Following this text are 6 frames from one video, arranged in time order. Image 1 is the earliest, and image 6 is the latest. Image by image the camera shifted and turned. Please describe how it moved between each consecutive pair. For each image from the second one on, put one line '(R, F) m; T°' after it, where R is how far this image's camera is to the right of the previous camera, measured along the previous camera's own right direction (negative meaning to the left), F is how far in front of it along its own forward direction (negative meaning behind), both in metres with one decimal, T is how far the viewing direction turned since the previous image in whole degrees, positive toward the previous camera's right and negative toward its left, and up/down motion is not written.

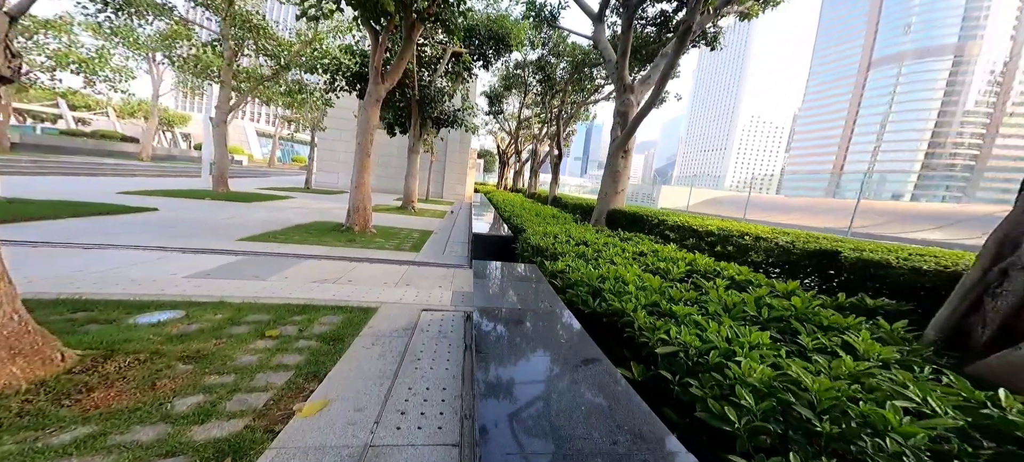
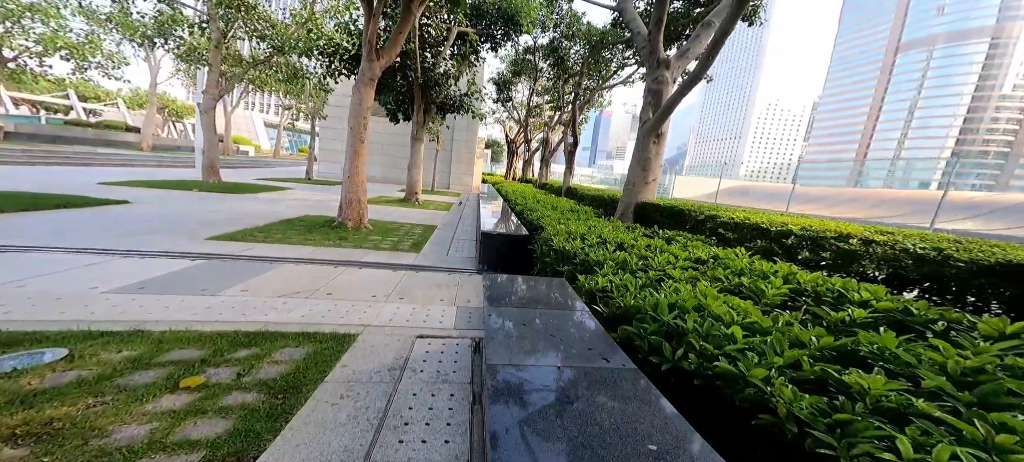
(-0.1, +1.0) m; -1°
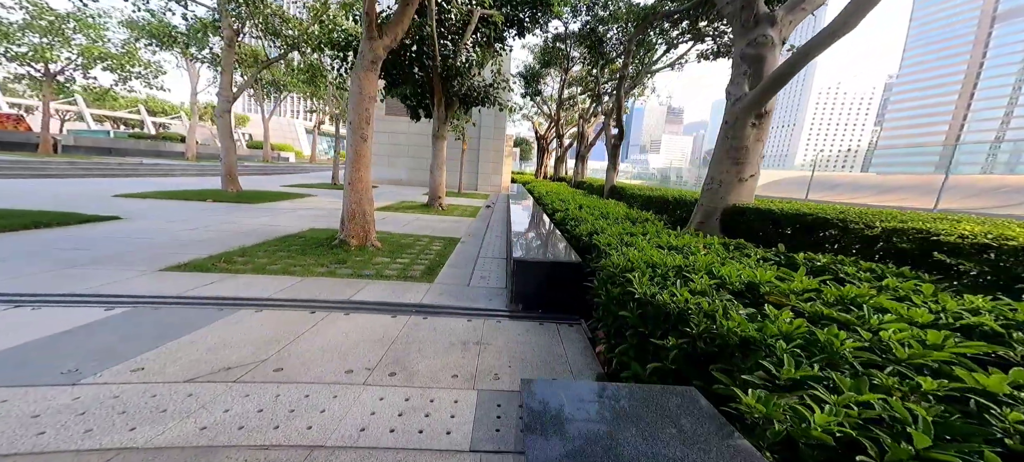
(-0.1, +1.5) m; -5°
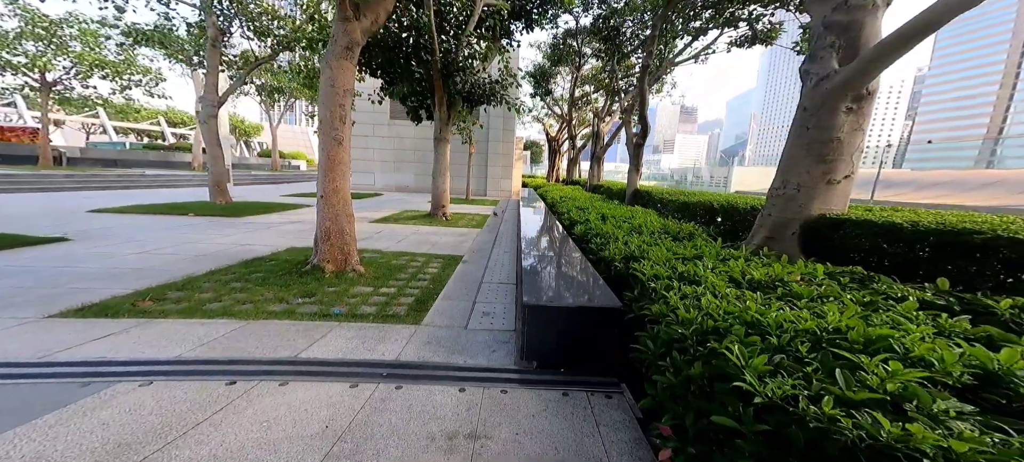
(0.0, +1.1) m; -2°
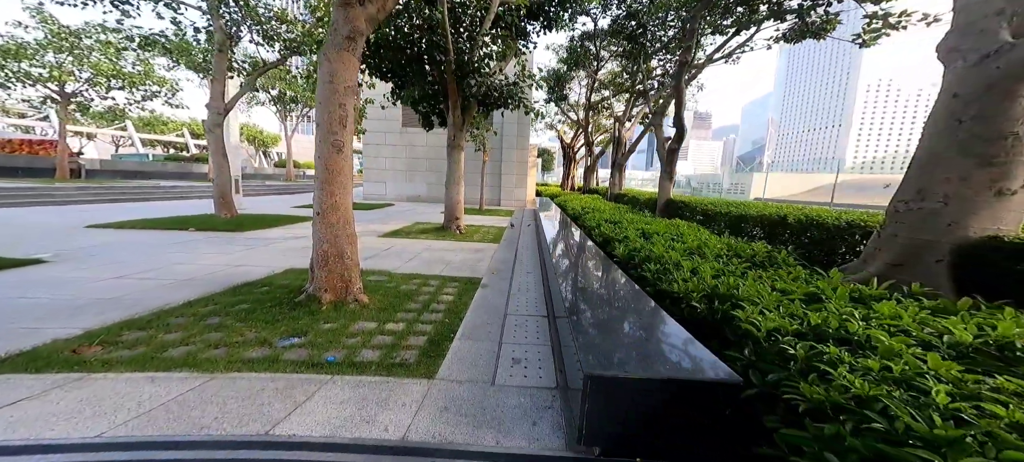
(-0.2, +0.8) m; -2°
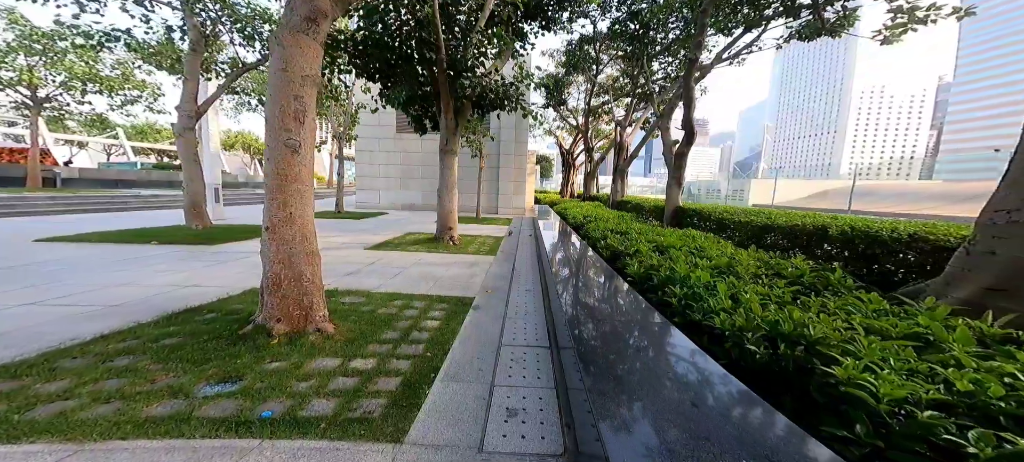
(0.0, +0.6) m; 0°
